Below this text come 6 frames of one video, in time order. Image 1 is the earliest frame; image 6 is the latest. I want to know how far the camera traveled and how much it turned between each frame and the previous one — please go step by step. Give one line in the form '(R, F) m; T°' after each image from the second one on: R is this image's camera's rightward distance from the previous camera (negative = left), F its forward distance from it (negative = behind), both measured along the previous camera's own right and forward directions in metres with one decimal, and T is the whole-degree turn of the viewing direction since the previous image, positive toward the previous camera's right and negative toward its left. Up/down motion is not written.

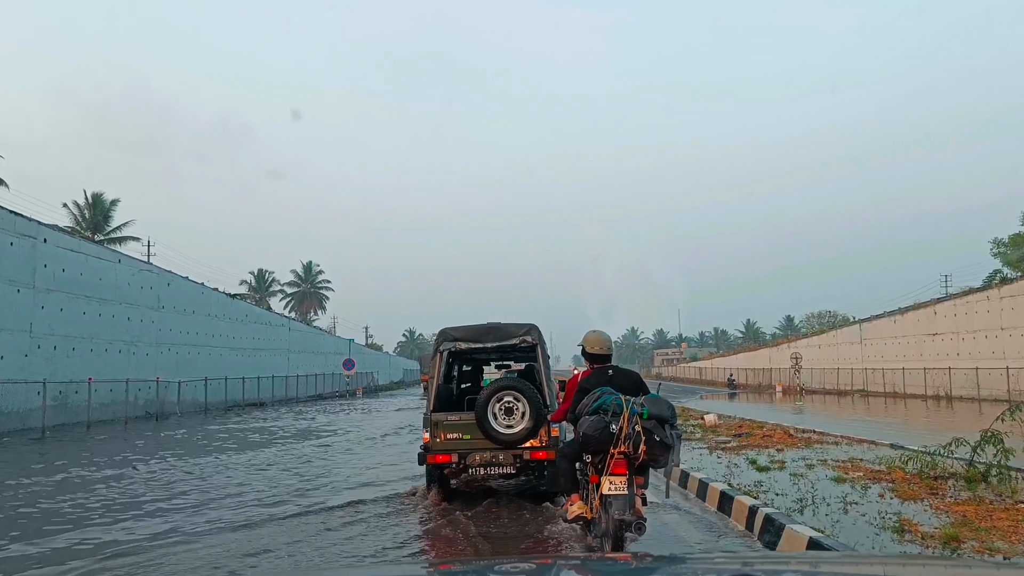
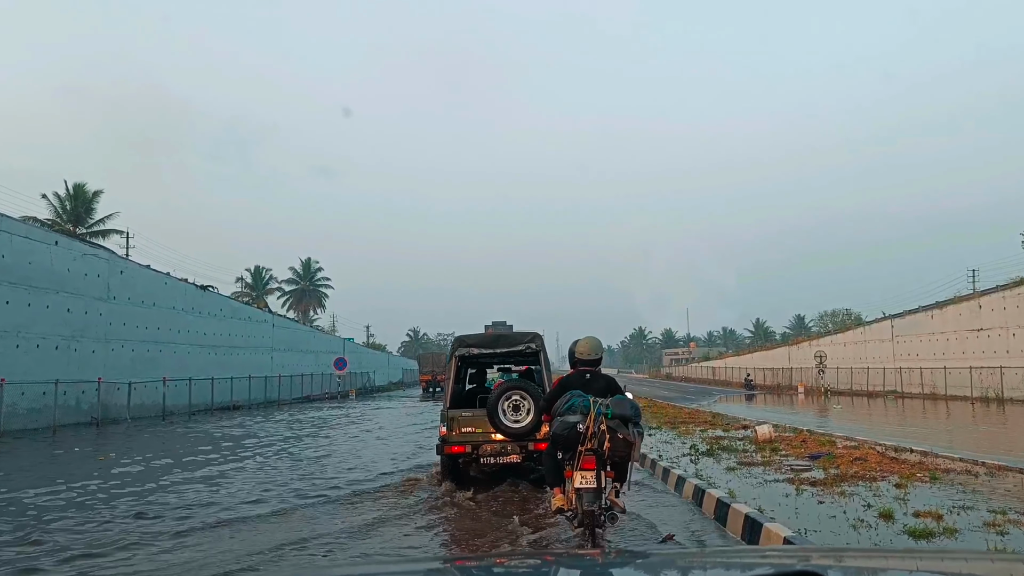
(+0.1, +2.4) m; 0°
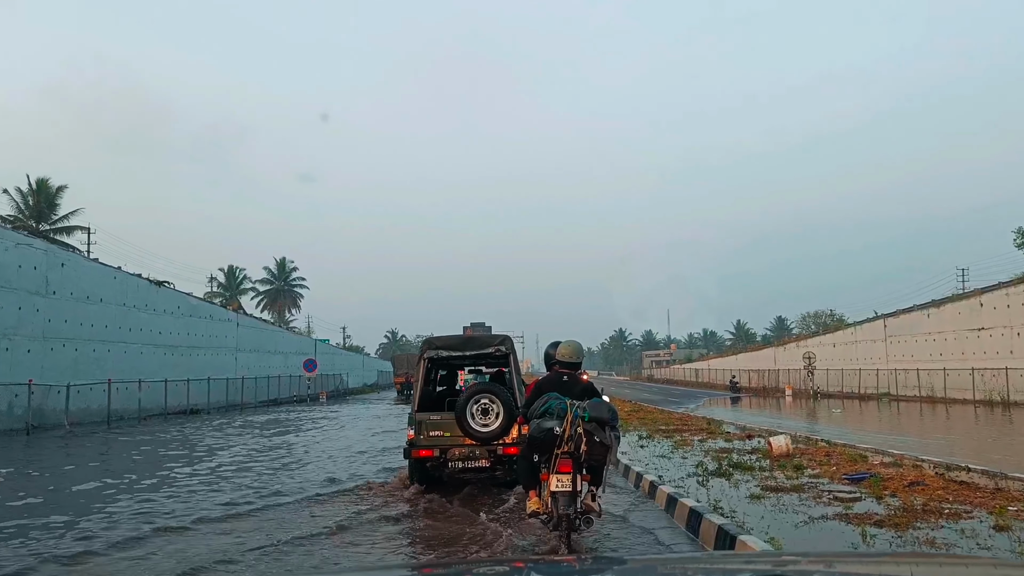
(+0.1, +1.3) m; +1°
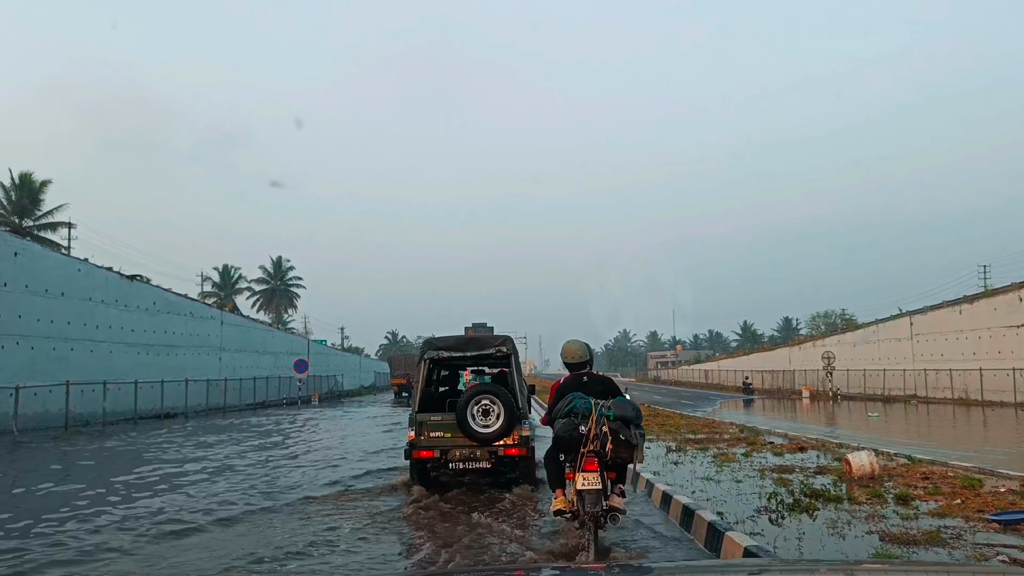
(0.0, +1.6) m; 0°
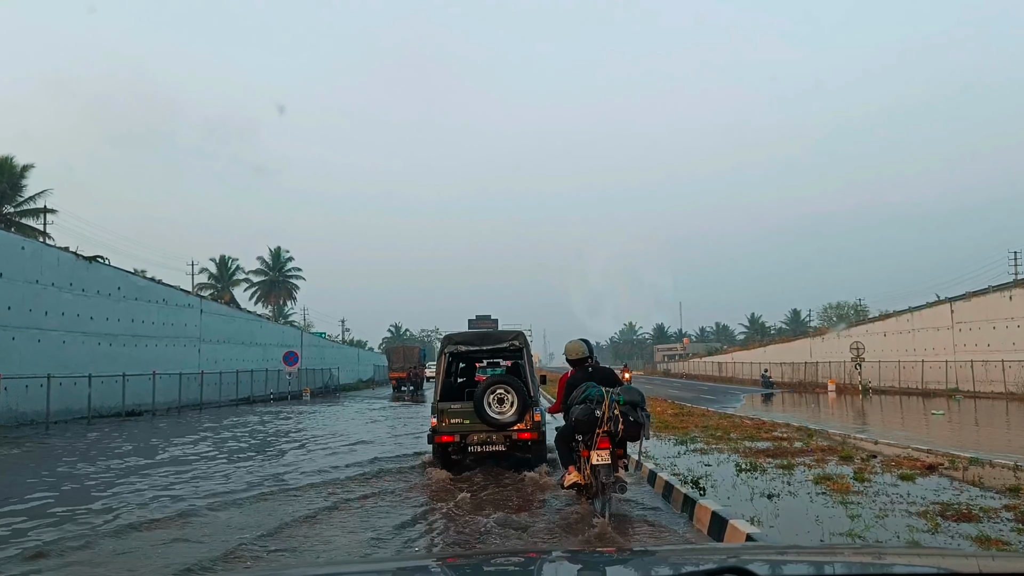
(0.0, +2.1) m; 0°
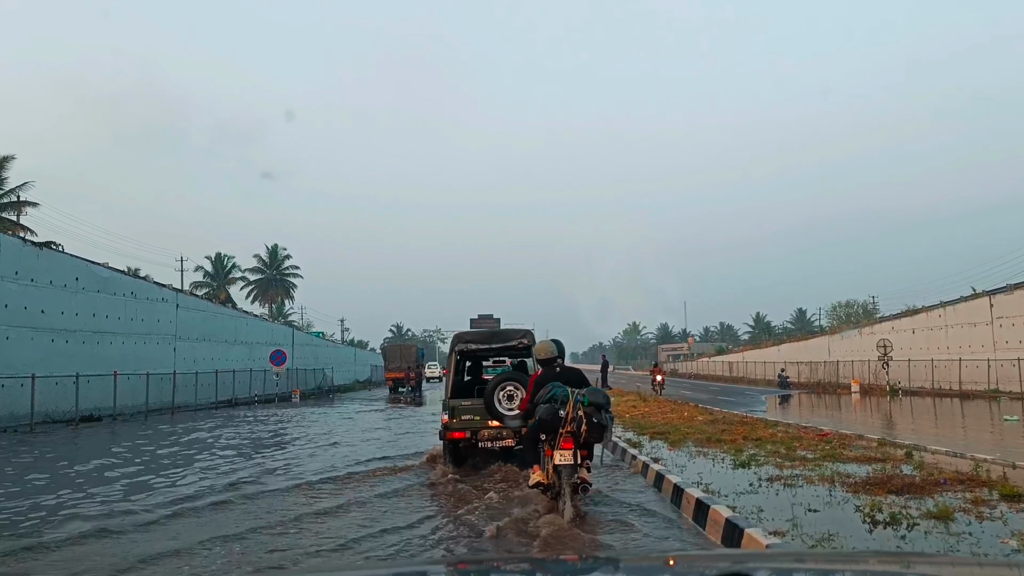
(0.0, +1.8) m; 0°
